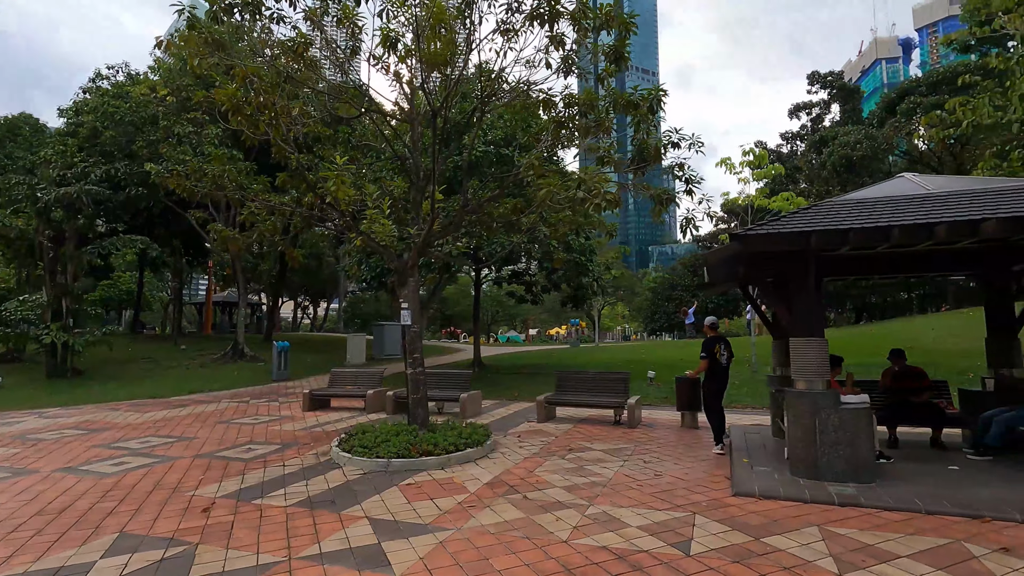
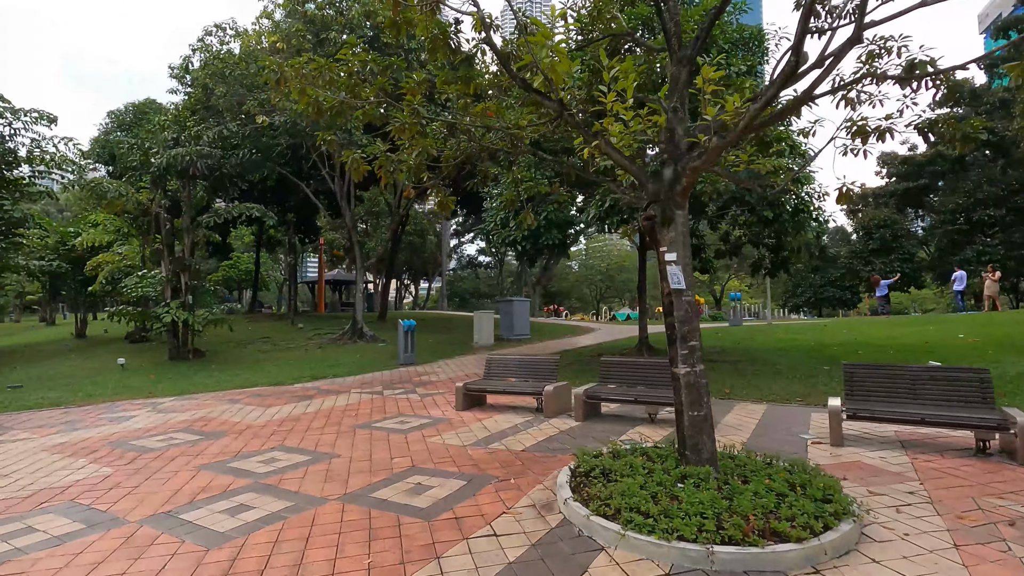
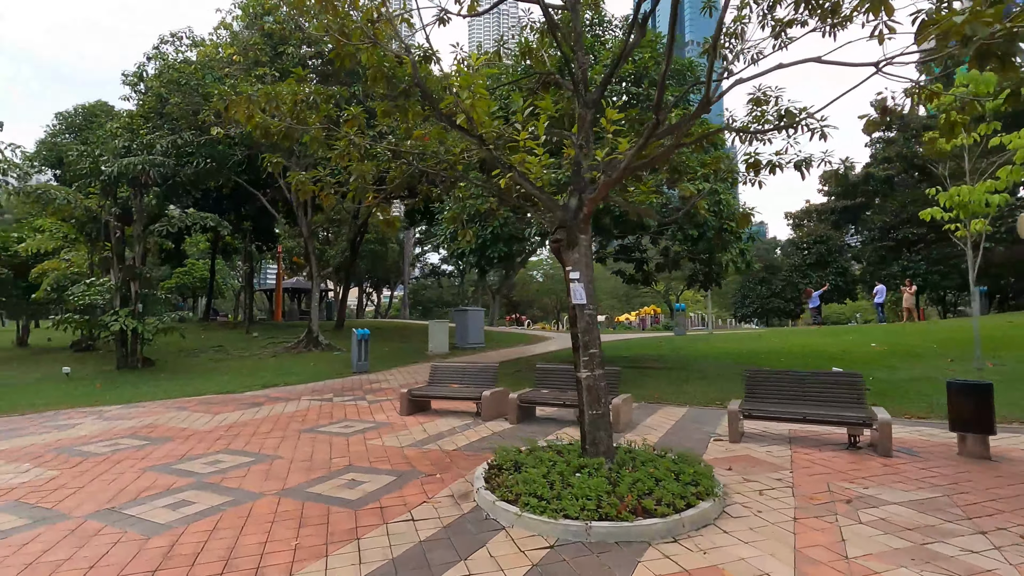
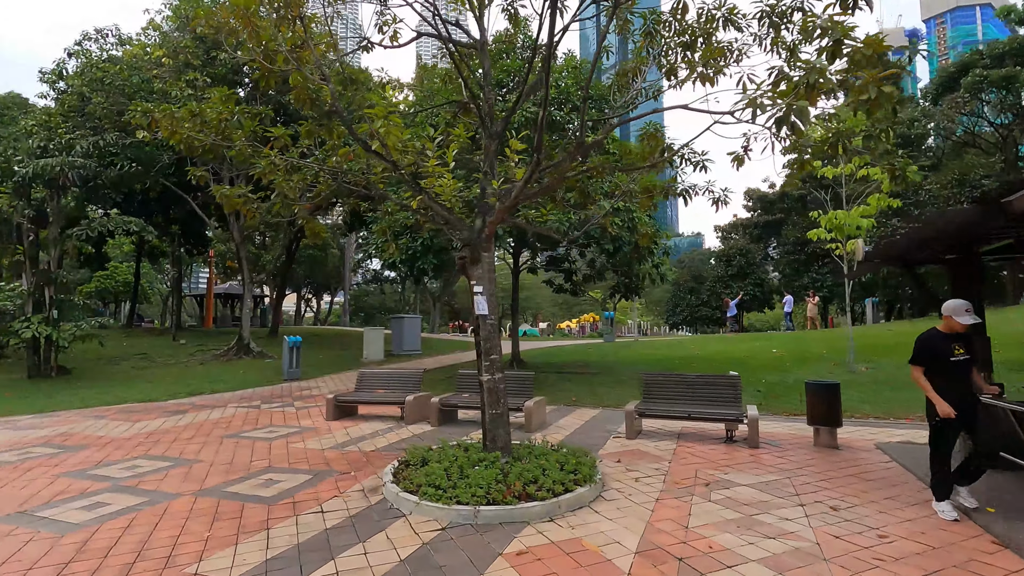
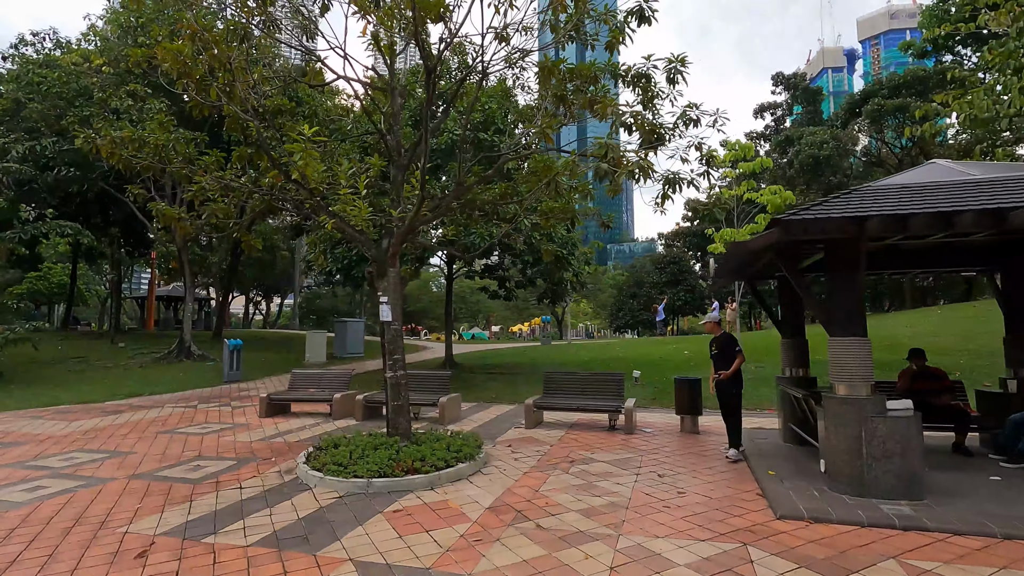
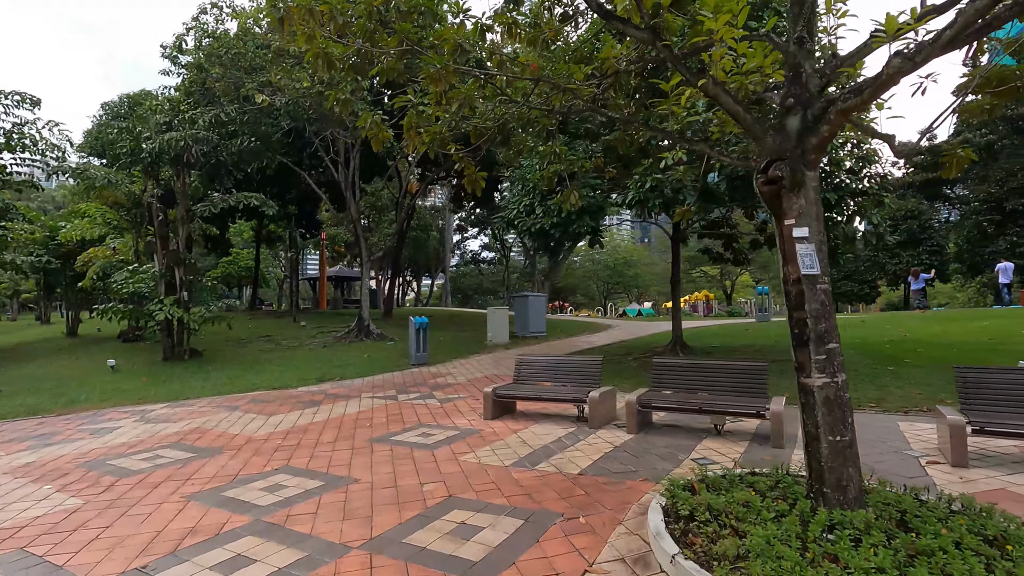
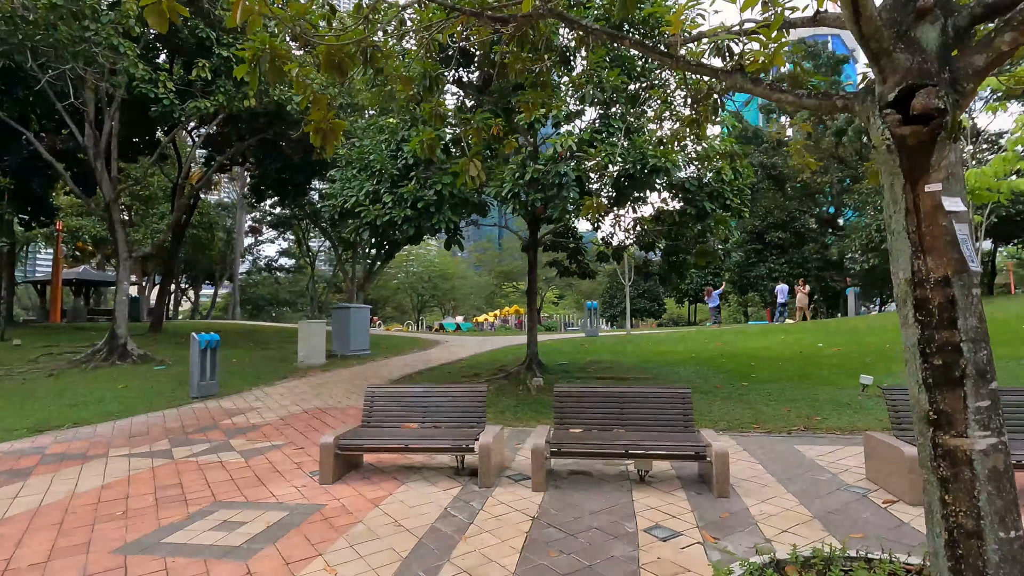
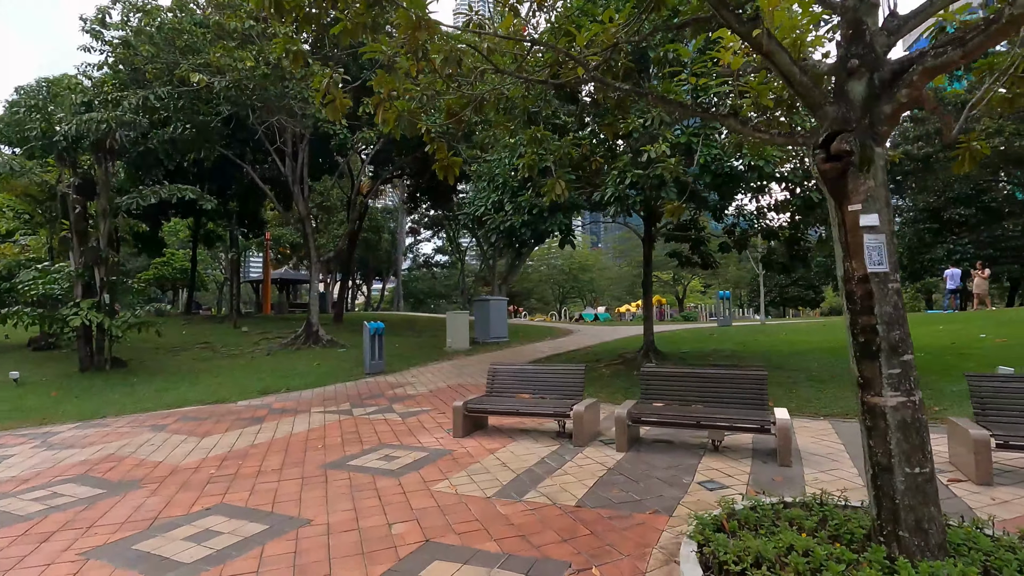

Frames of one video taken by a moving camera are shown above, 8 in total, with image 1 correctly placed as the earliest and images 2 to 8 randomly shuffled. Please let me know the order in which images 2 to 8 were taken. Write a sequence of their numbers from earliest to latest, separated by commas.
5, 4, 3, 2, 6, 8, 7
